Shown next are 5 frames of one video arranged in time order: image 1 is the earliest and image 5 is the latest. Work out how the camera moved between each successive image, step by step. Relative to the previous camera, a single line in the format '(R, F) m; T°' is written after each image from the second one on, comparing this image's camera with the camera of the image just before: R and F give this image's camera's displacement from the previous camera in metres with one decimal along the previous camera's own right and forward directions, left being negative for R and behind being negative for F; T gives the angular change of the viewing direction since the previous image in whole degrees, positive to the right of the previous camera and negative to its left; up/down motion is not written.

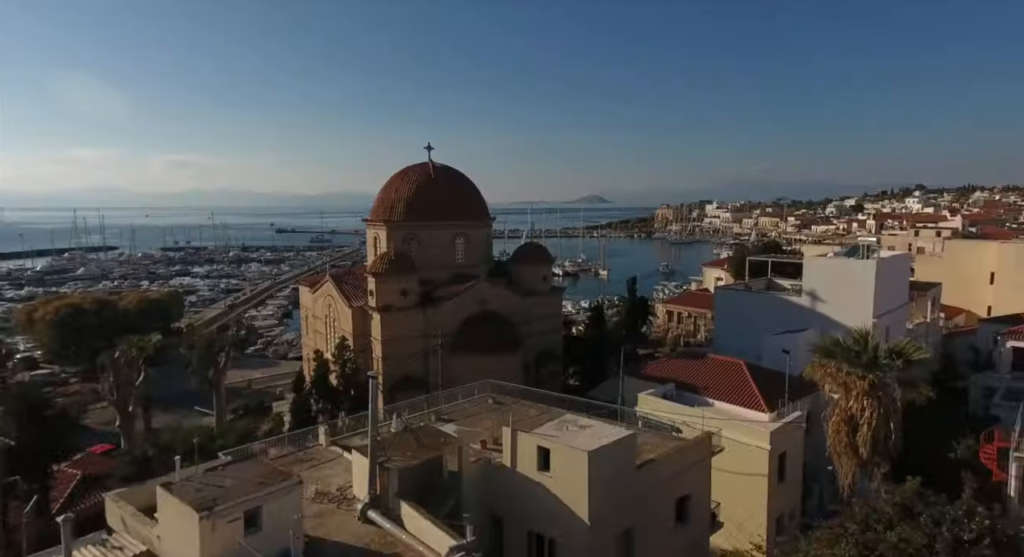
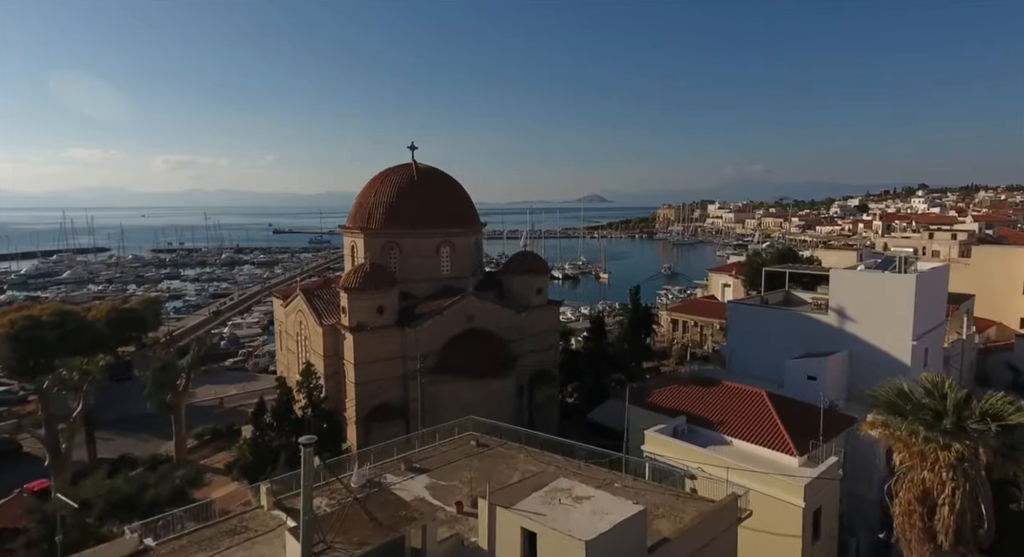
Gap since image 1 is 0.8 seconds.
(+0.3, +2.2) m; 0°
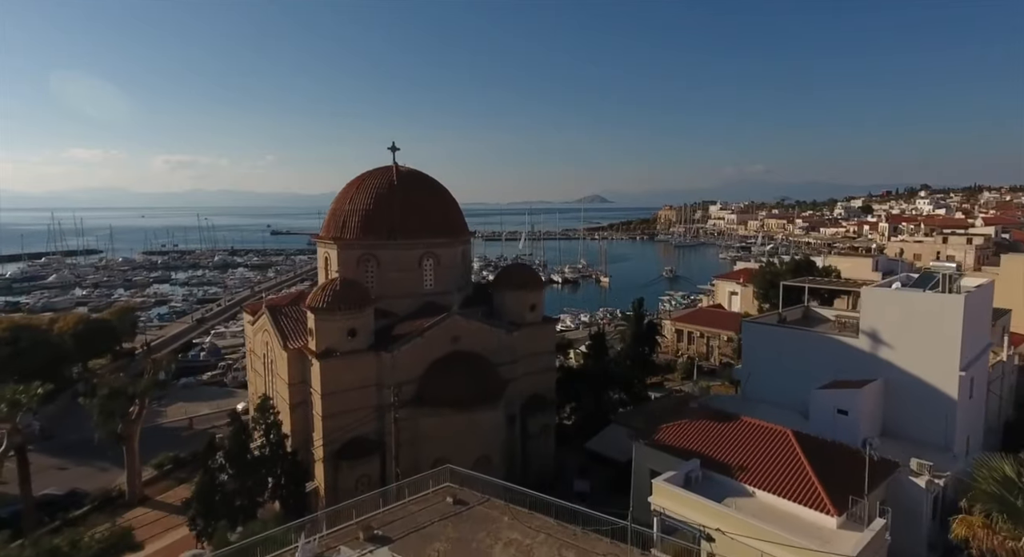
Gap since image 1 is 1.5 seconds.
(+0.3, +2.1) m; 0°
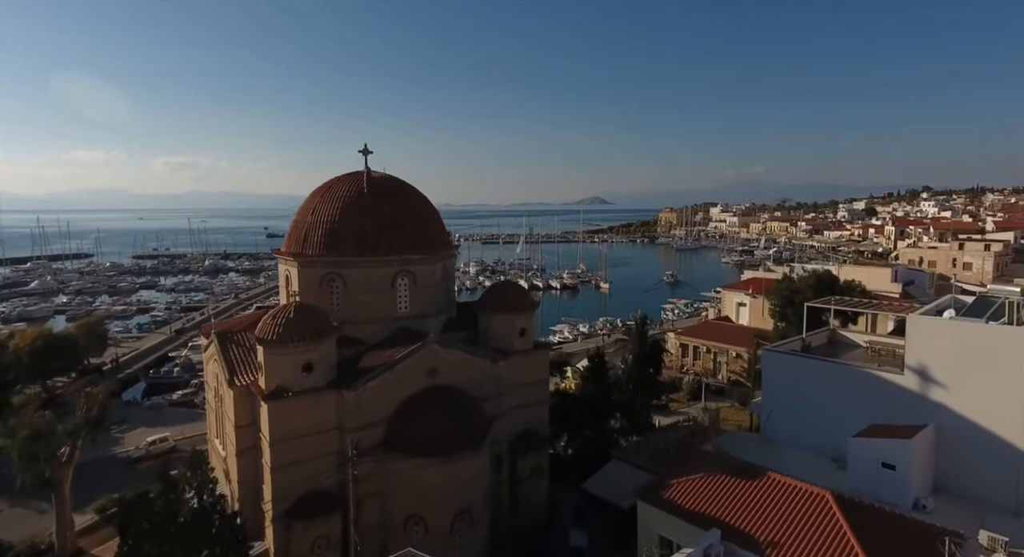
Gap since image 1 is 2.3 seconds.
(+0.4, +2.3) m; 0°
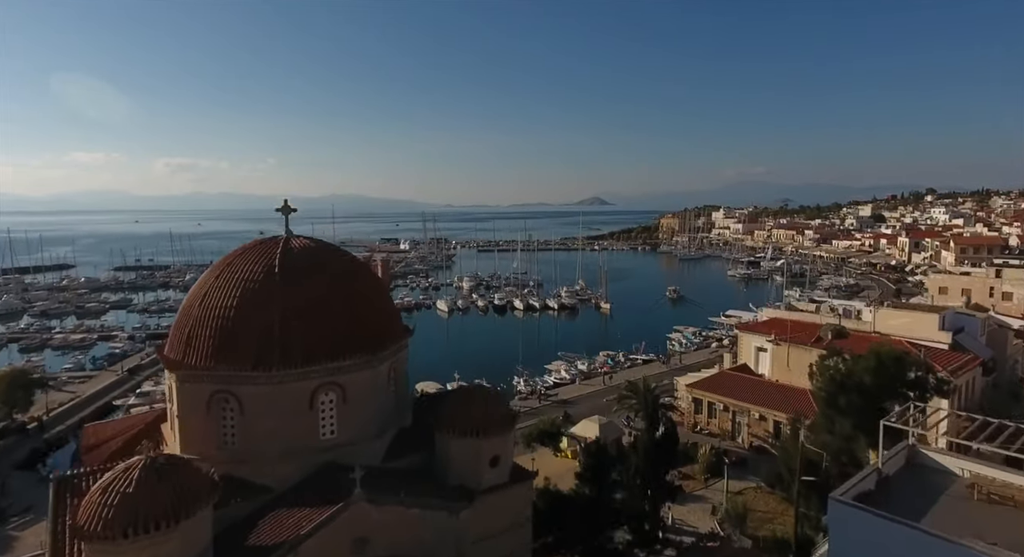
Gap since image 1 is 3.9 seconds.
(+0.7, +4.6) m; 0°
